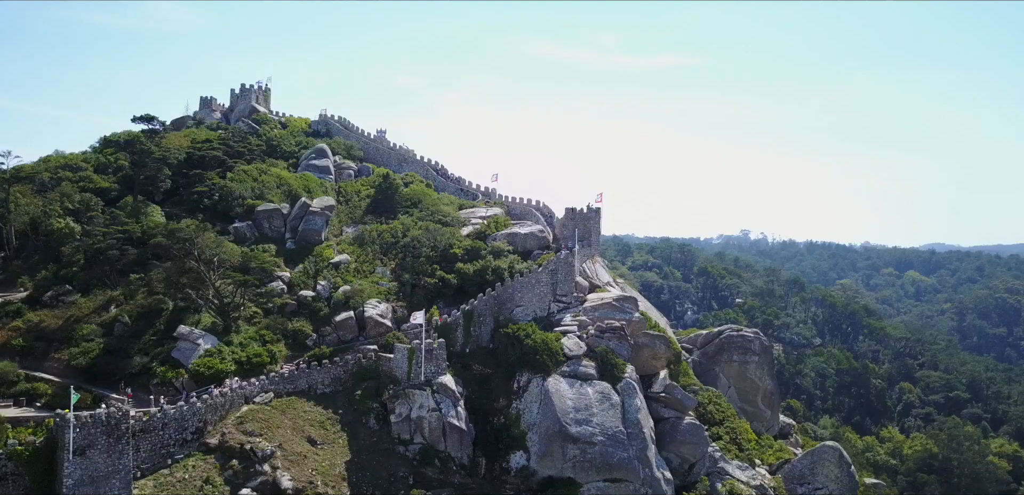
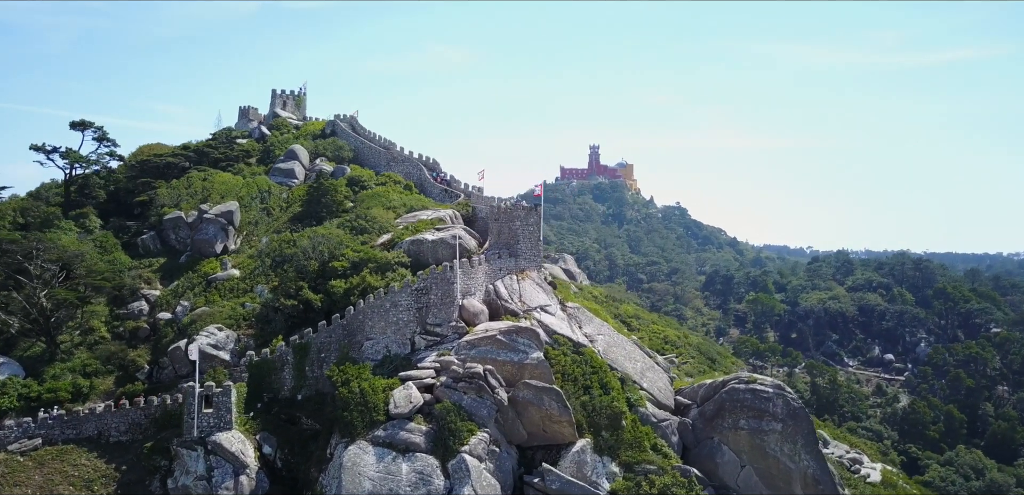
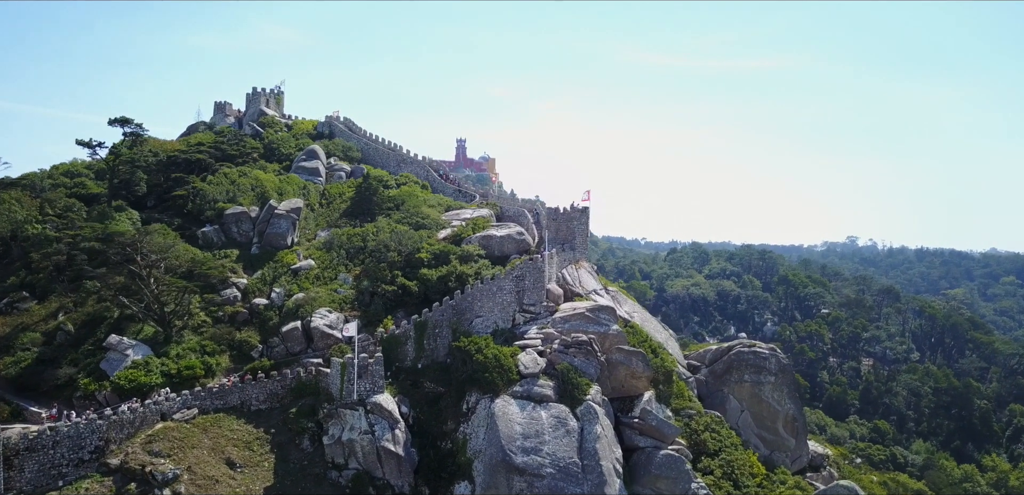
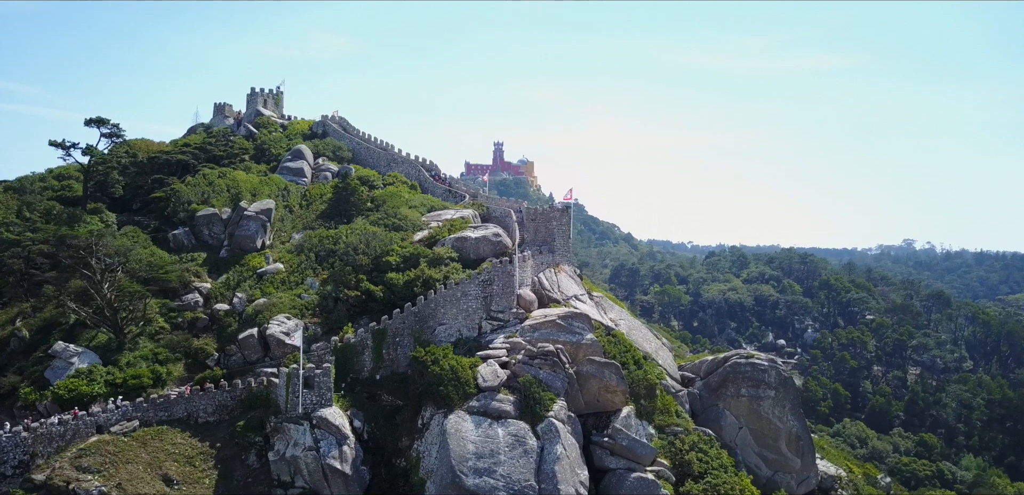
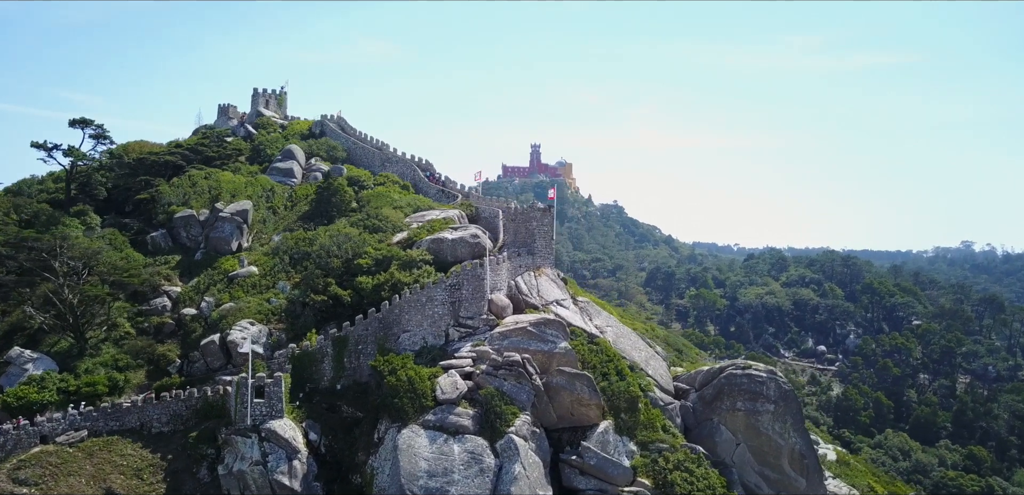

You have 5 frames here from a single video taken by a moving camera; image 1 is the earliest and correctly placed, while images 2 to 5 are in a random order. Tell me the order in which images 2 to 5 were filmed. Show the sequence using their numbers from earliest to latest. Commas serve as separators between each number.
3, 4, 5, 2
